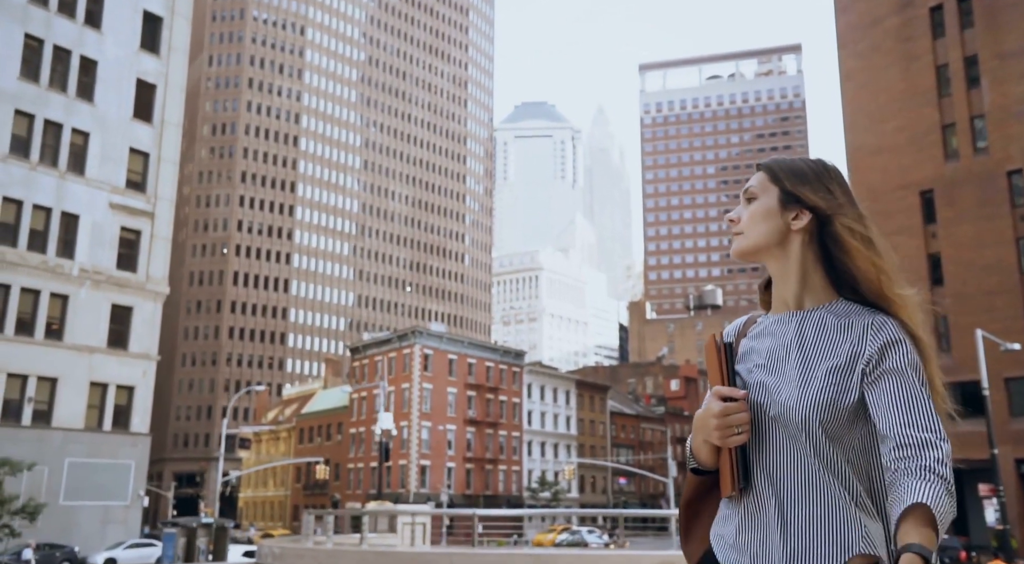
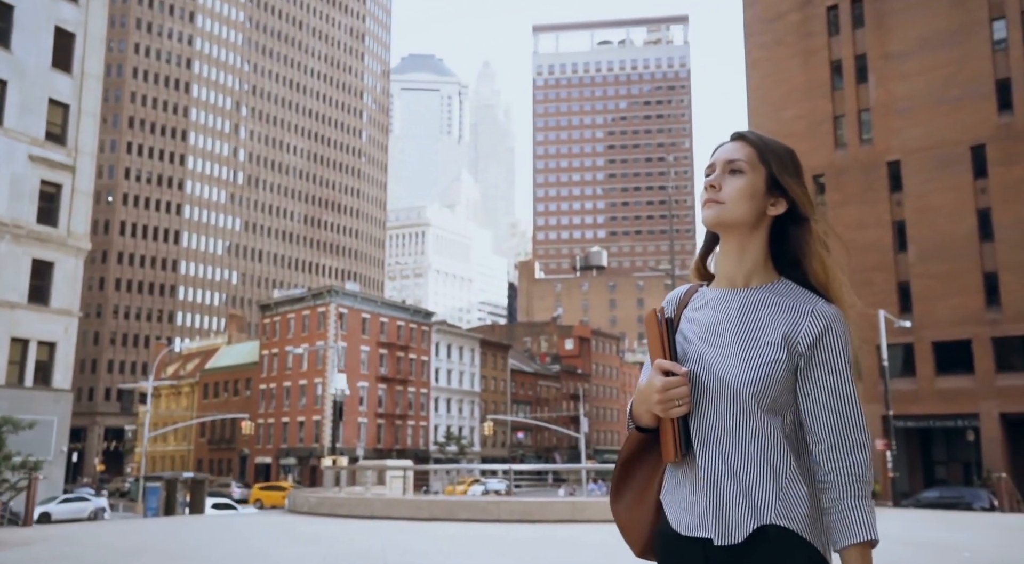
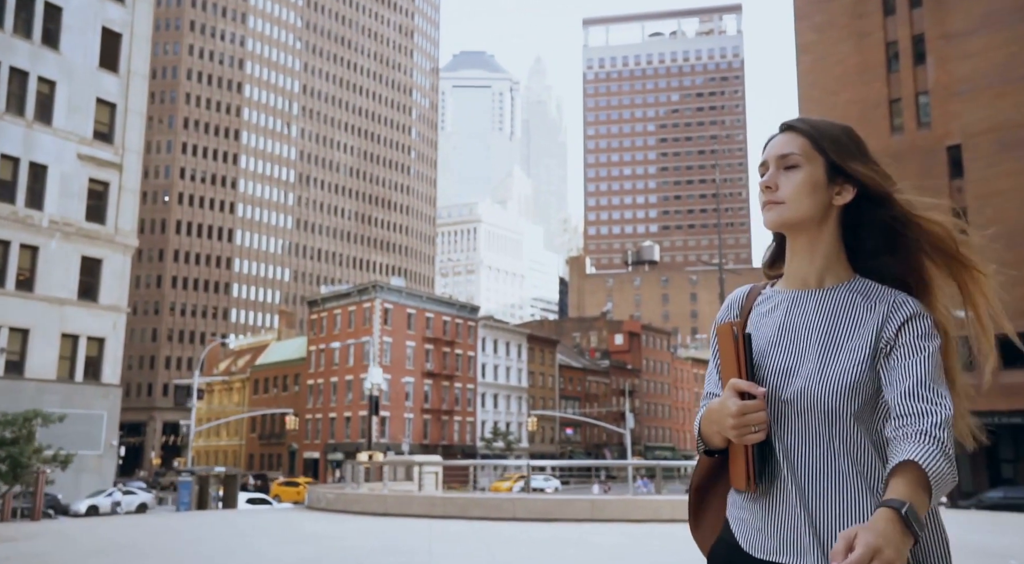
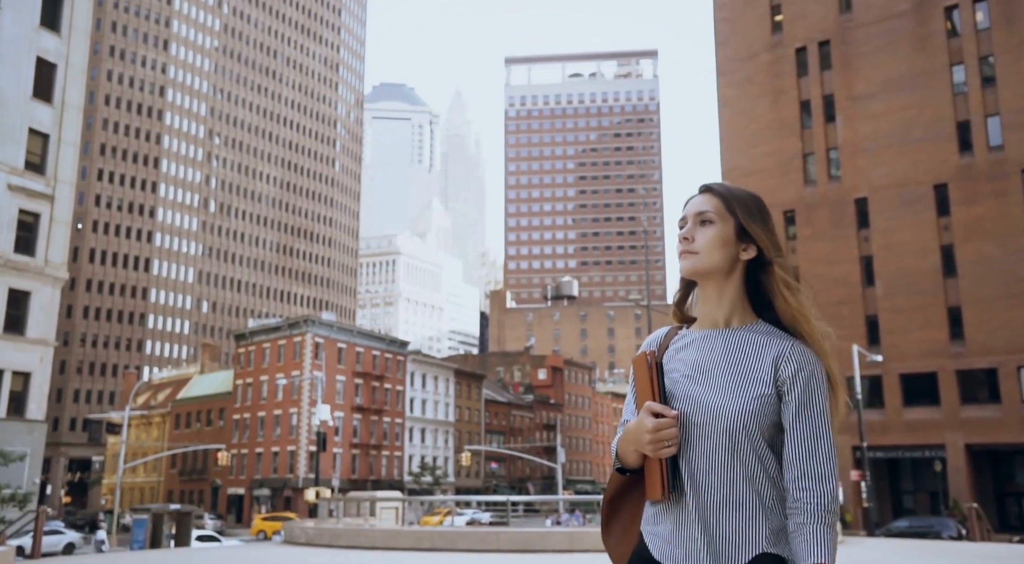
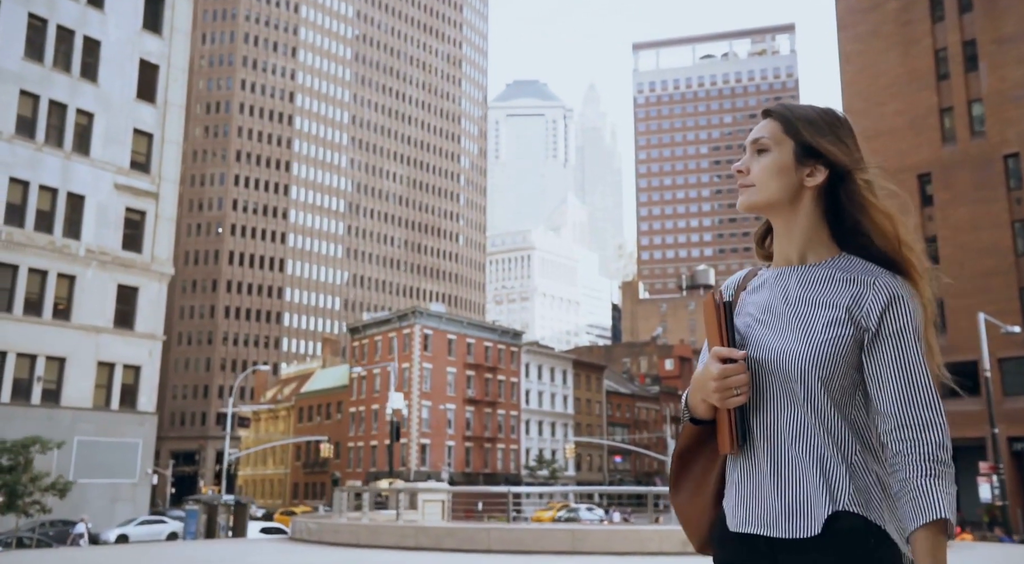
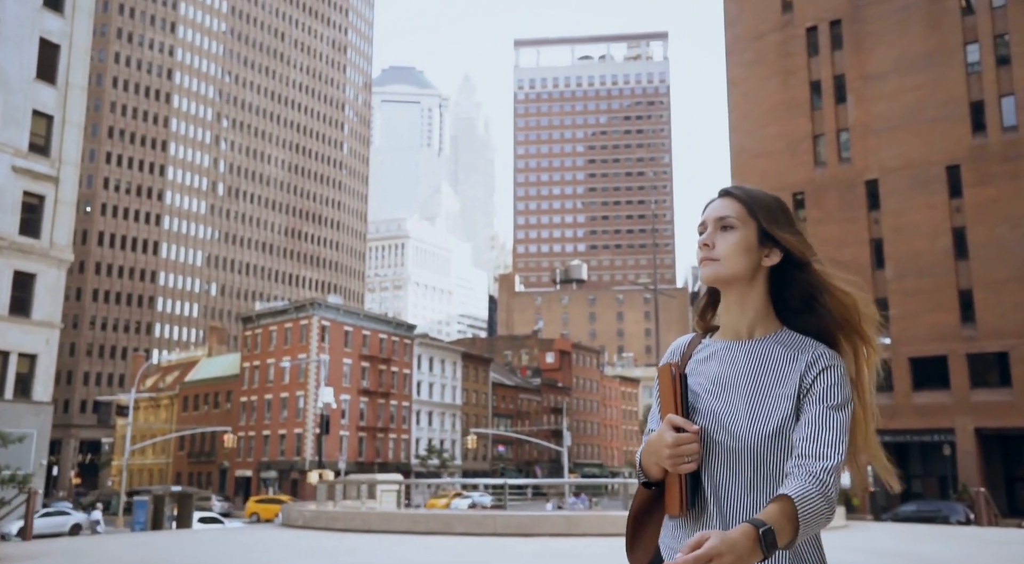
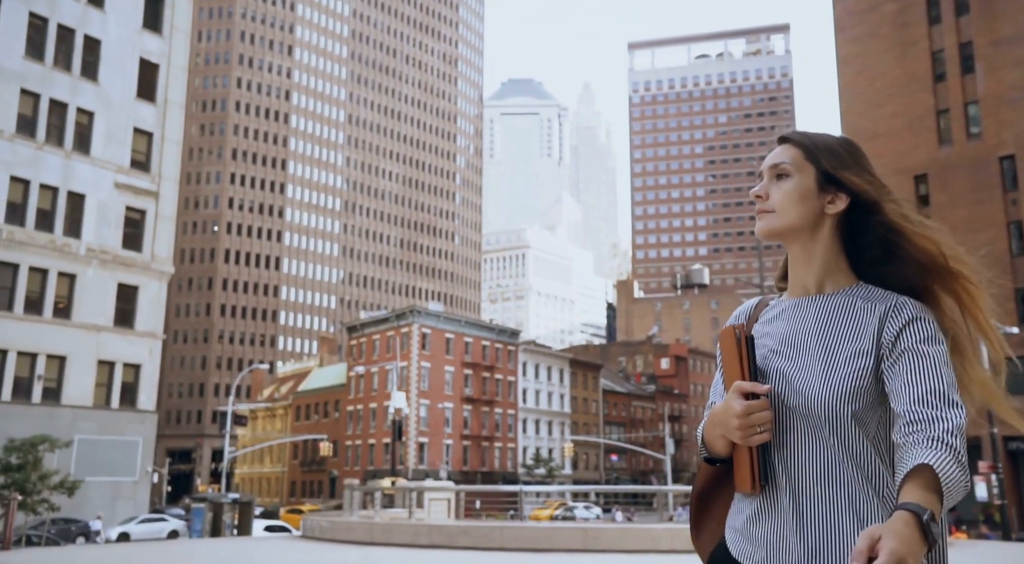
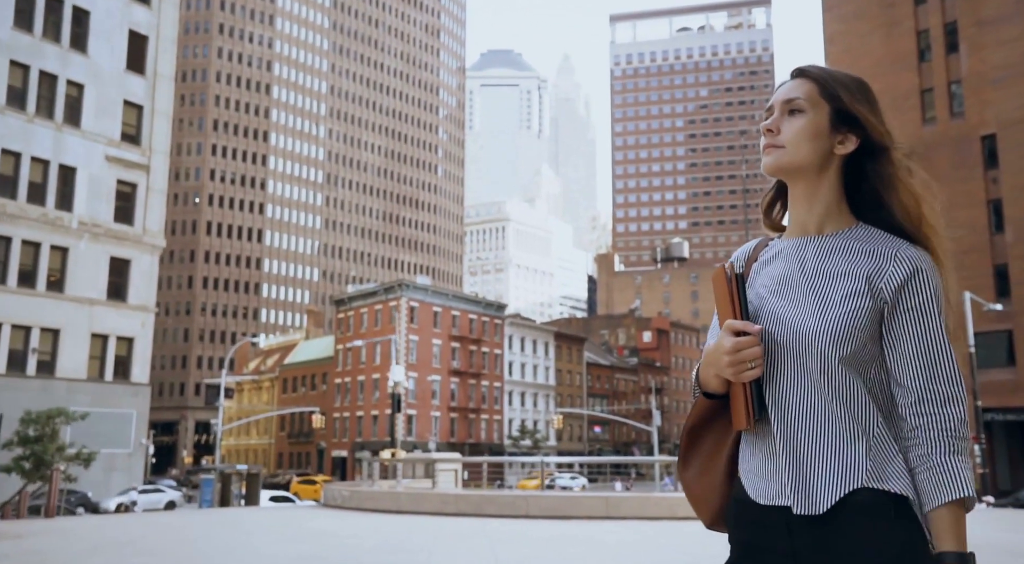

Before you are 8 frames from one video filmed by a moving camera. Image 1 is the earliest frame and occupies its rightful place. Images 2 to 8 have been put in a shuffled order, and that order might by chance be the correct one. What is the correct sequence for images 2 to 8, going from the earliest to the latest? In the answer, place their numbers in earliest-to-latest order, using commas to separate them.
5, 7, 8, 3, 2, 6, 4
